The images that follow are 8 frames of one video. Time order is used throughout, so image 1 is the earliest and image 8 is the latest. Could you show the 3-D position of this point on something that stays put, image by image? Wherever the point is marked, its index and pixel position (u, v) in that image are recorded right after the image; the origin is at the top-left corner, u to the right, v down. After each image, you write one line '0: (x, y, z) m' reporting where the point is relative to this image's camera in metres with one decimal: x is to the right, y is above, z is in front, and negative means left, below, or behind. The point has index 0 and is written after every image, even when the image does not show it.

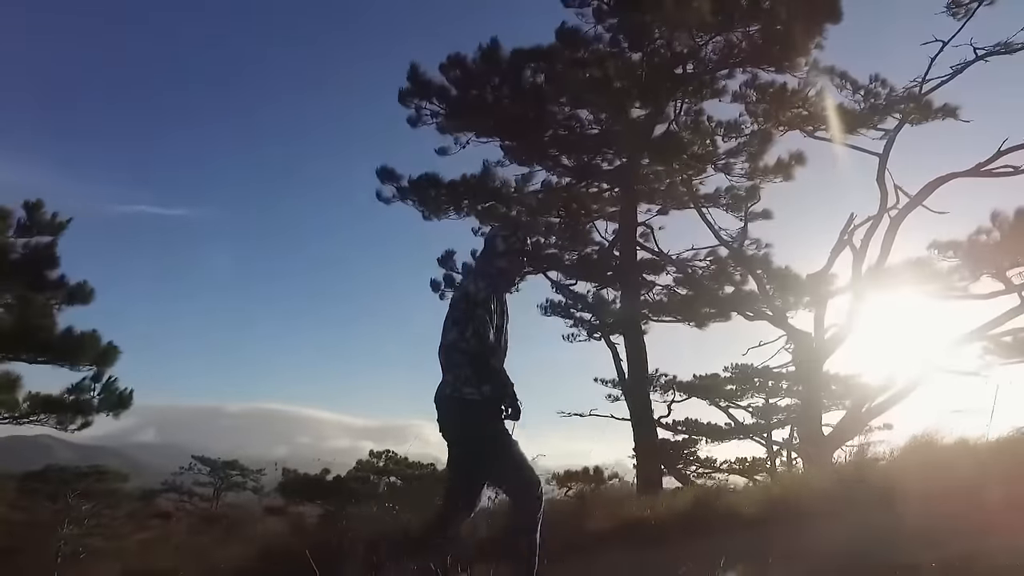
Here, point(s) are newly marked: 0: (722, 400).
0: (+4.8, -2.5, +15.4) m
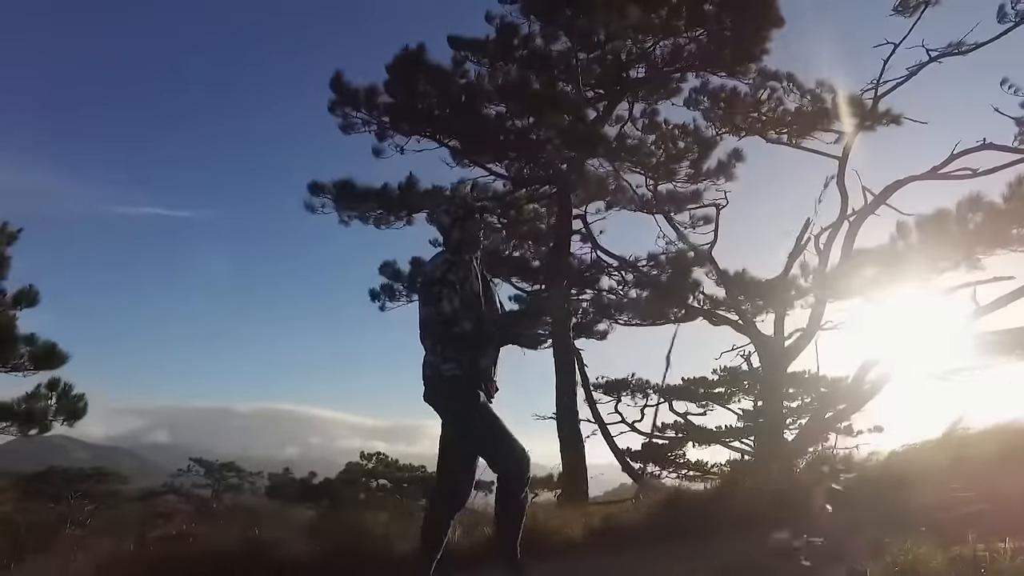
0: (+4.5, -2.6, +15.4) m
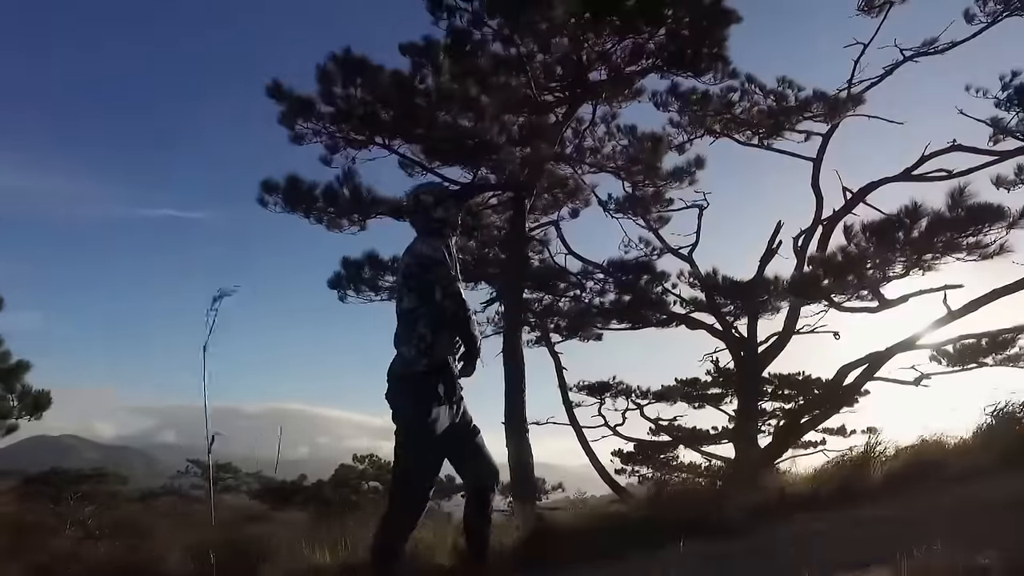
0: (+4.2, -2.6, +15.3) m
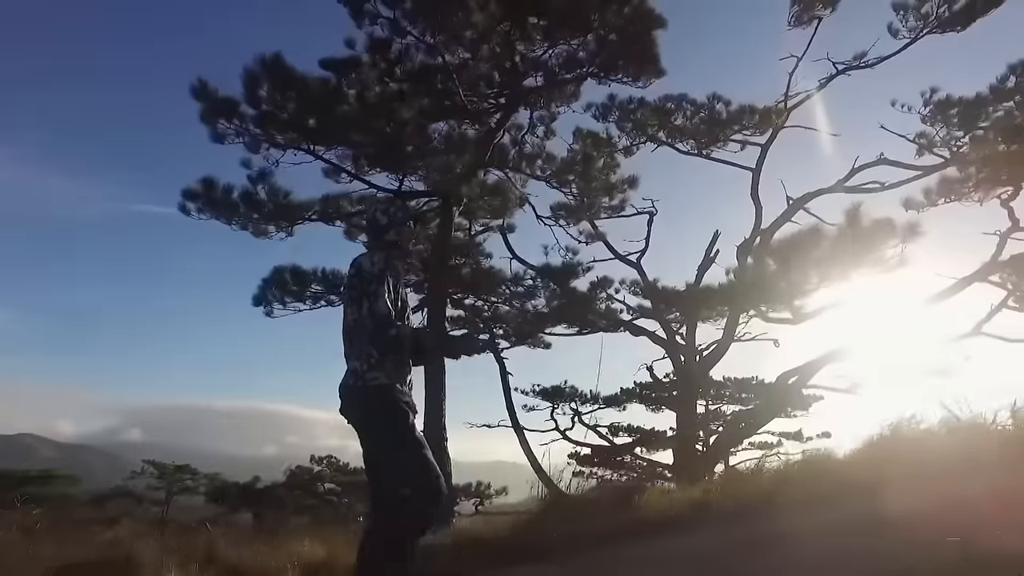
0: (+3.3, -2.7, +15.4) m
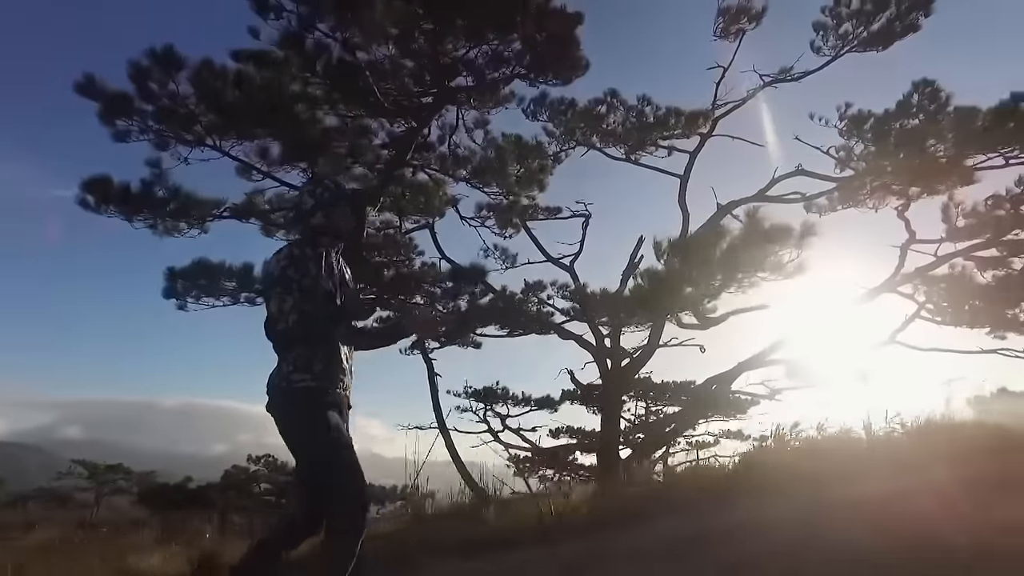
0: (+1.9, -2.8, +15.5) m
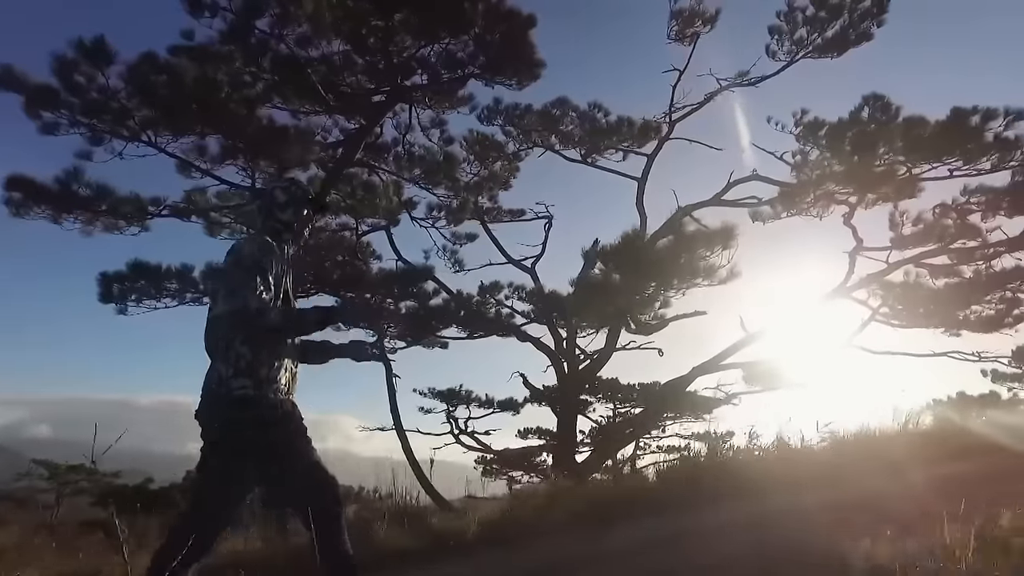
0: (+1.2, -2.8, +15.5) m
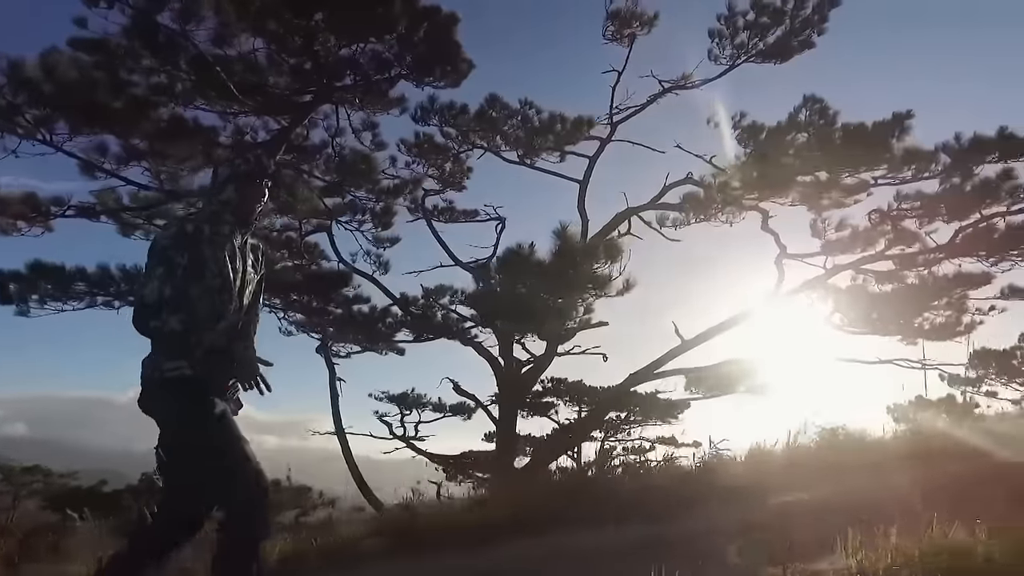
0: (+0.3, -2.8, +15.3) m
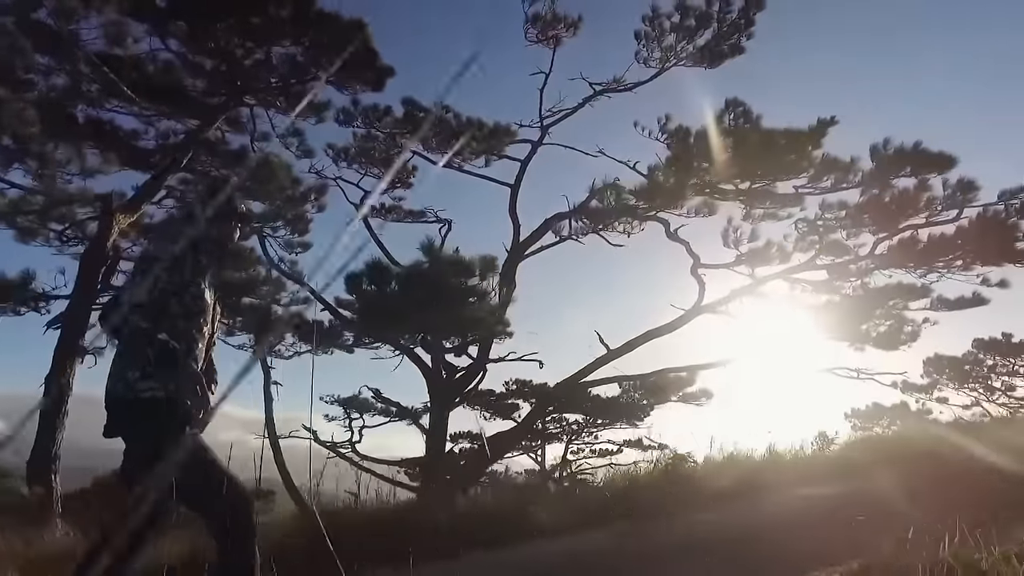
0: (-0.6, -2.9, +15.2) m
